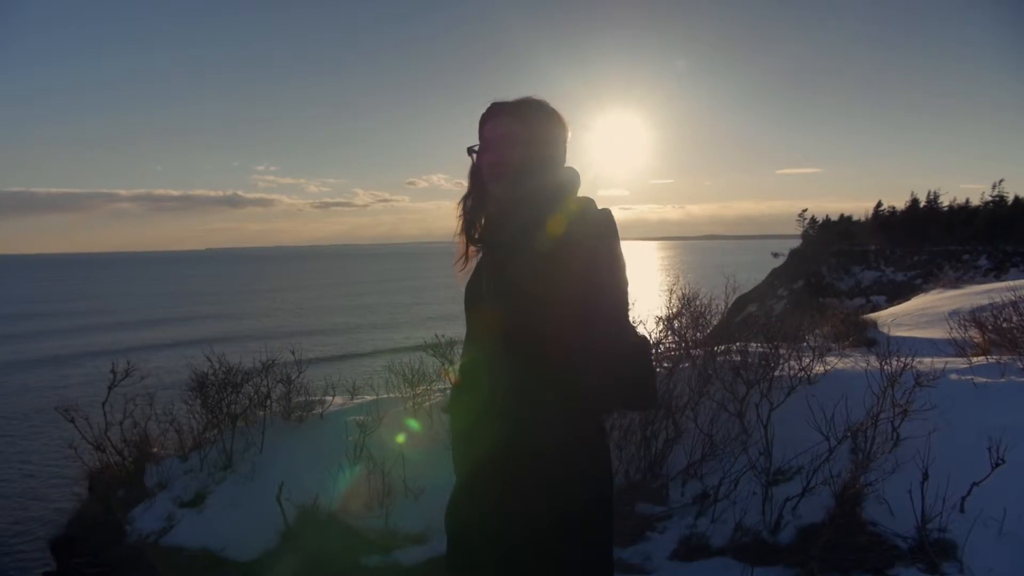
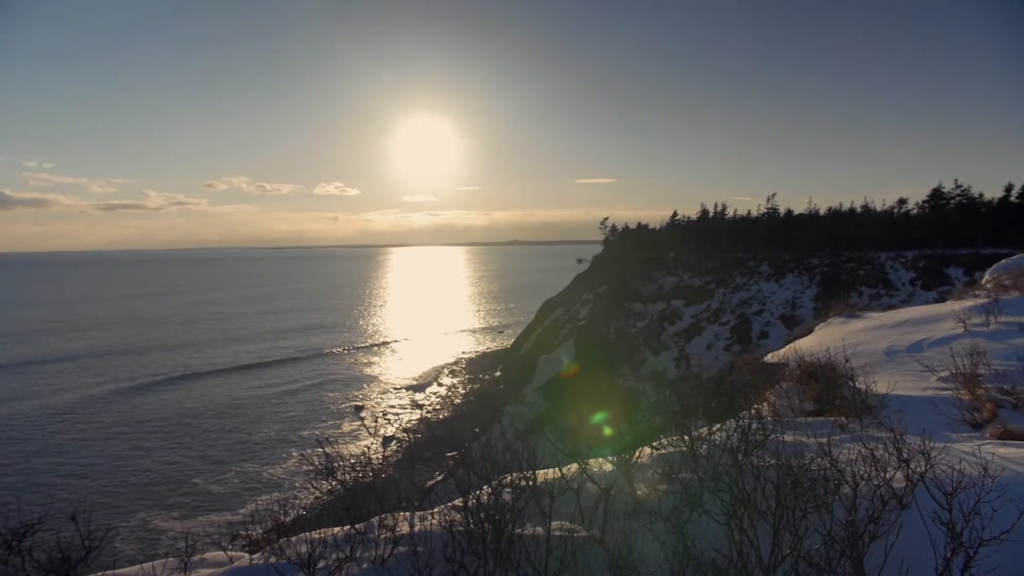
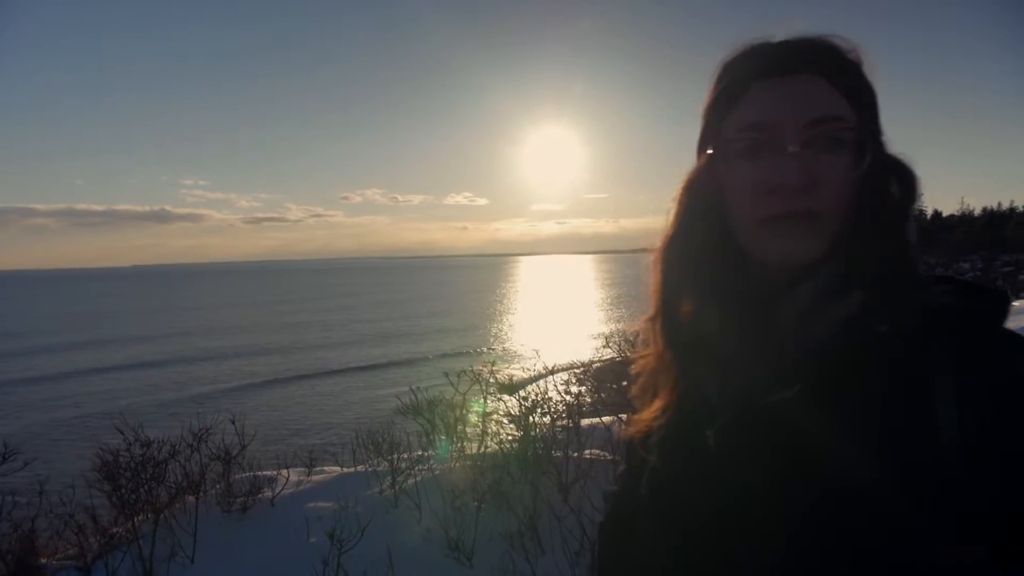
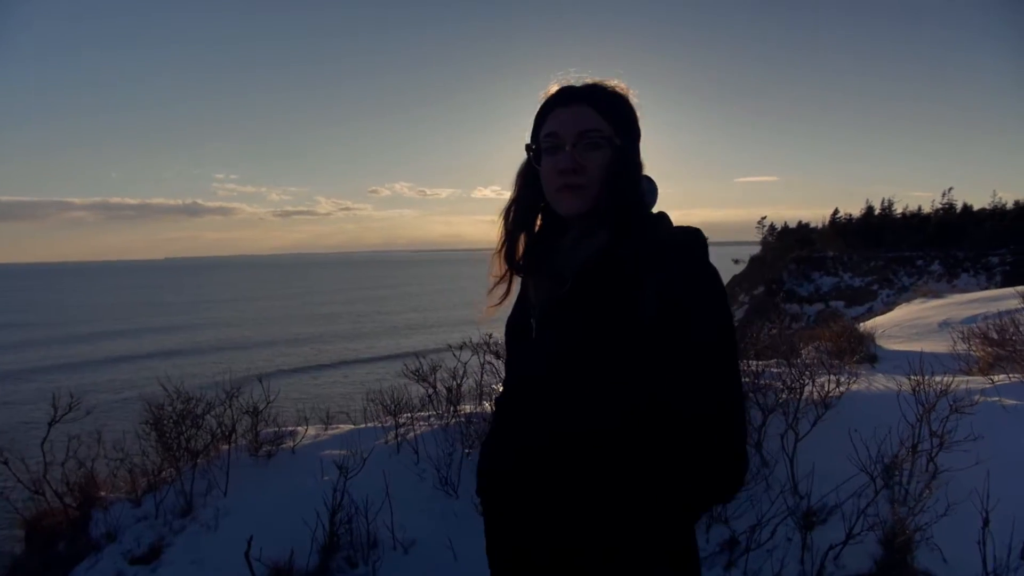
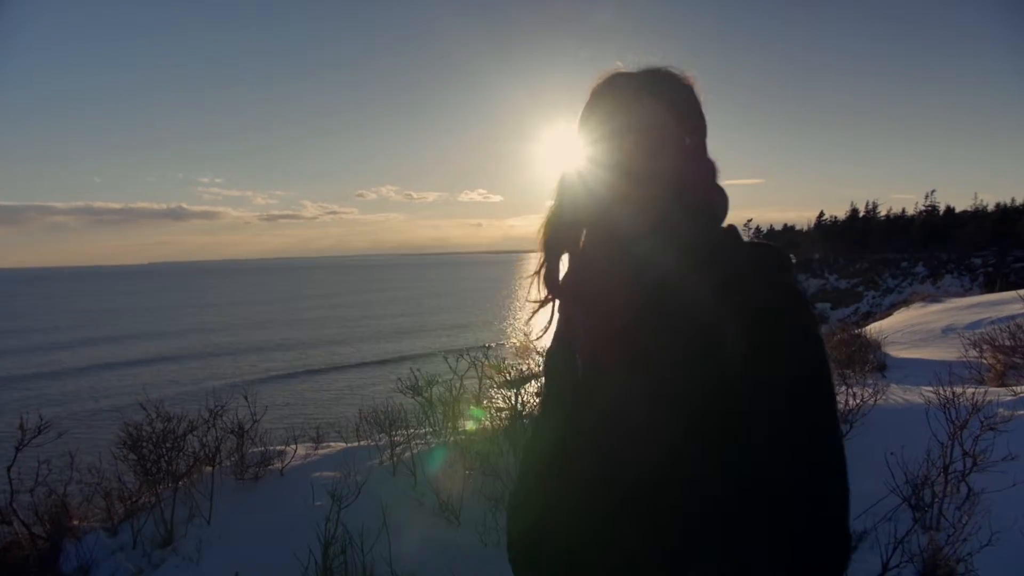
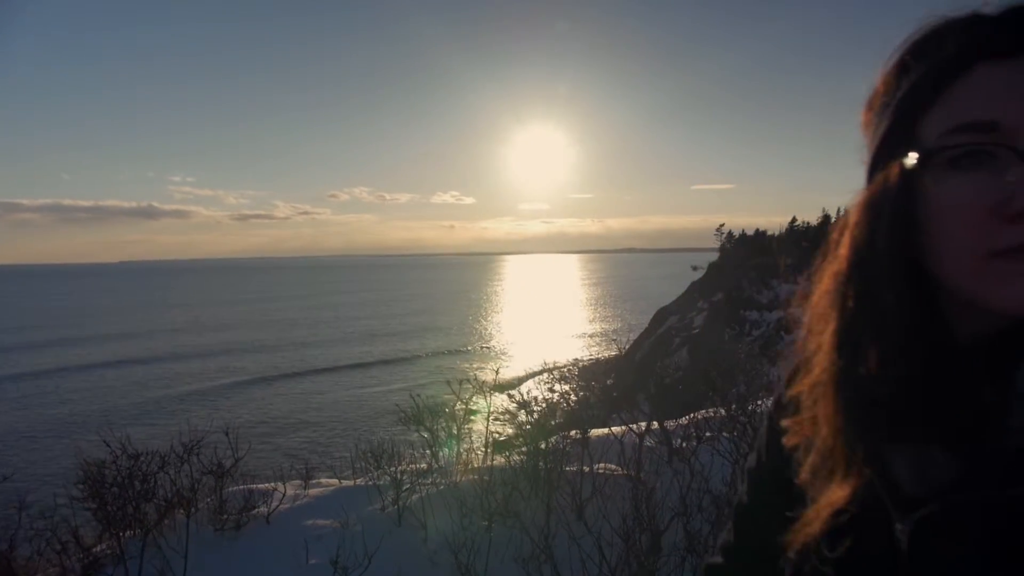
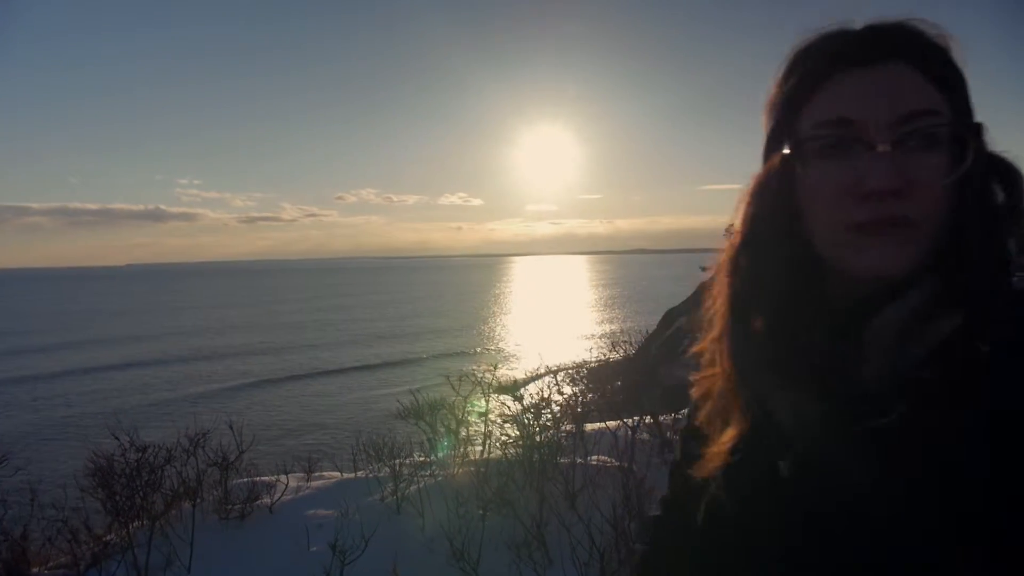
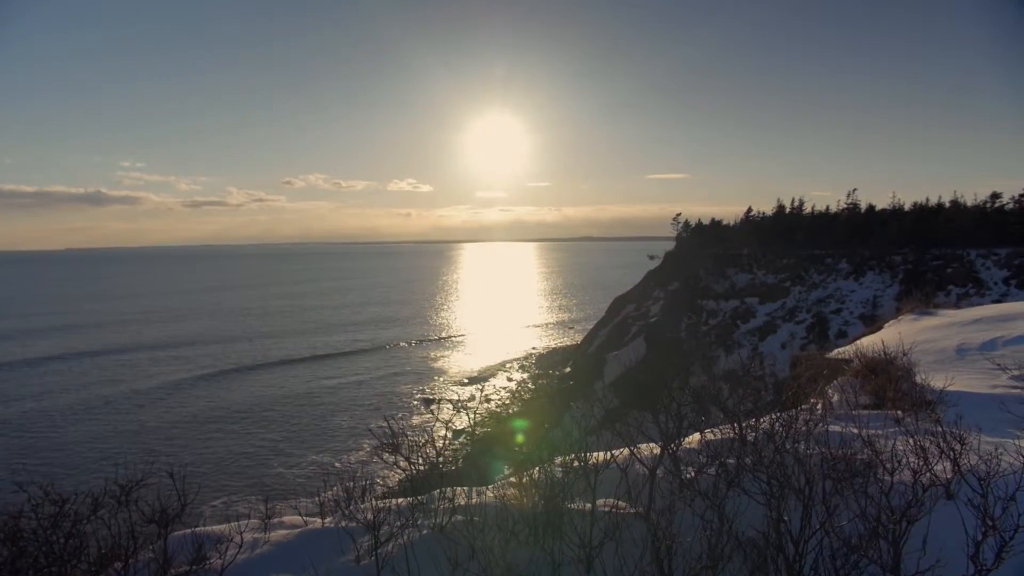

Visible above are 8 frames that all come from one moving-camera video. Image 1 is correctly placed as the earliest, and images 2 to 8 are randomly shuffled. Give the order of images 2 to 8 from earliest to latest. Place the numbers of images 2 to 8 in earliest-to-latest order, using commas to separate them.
4, 5, 3, 7, 6, 8, 2
